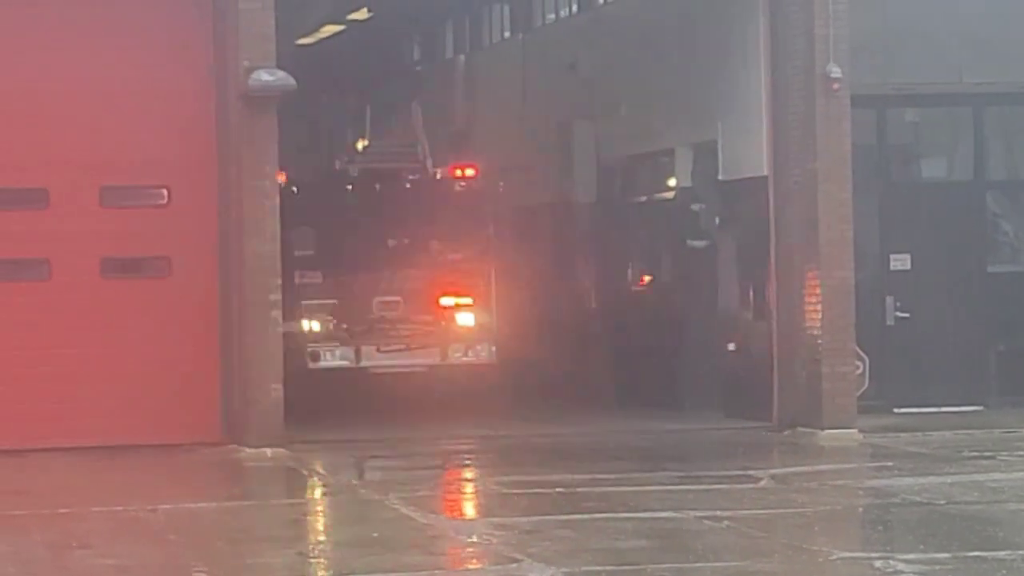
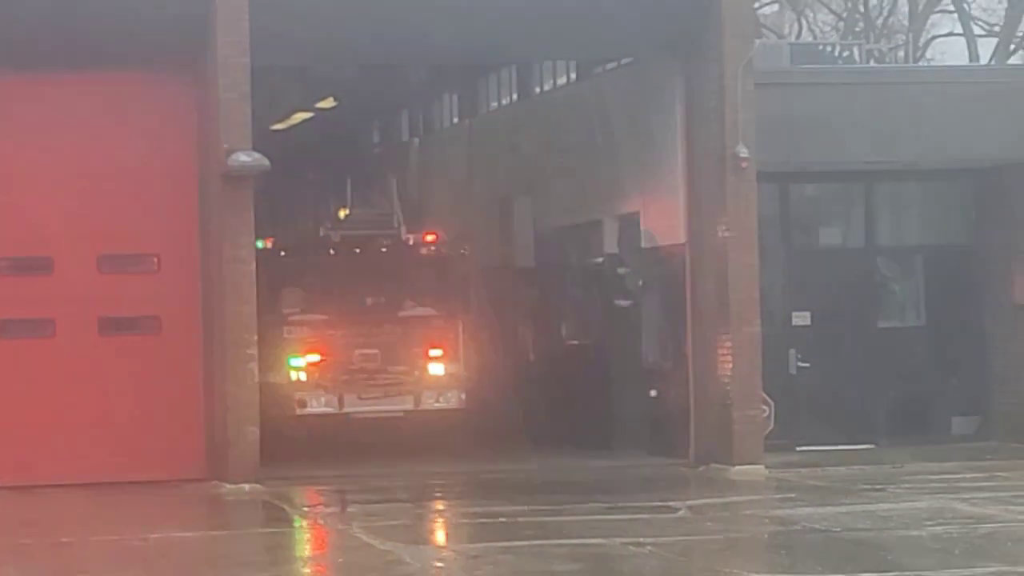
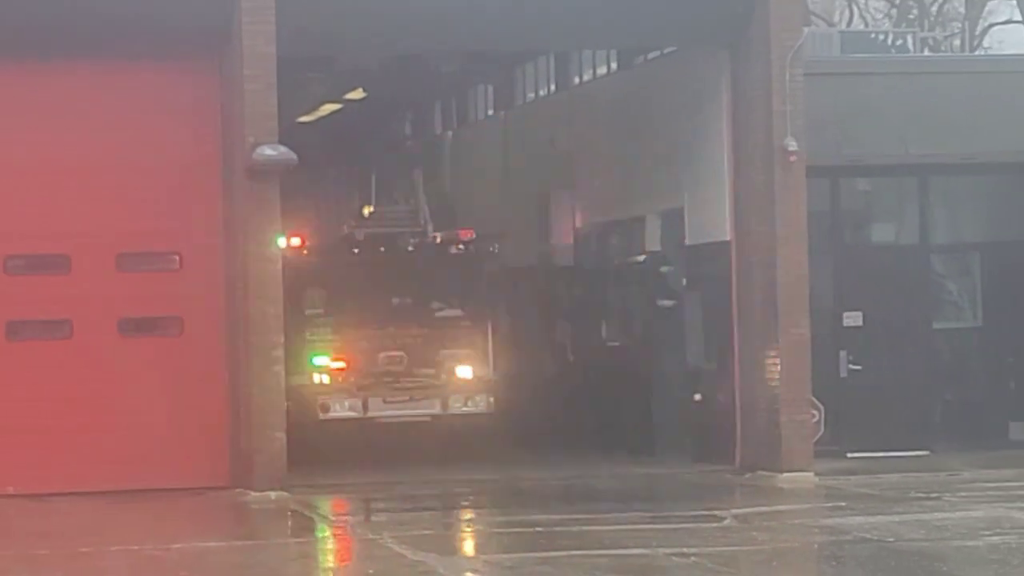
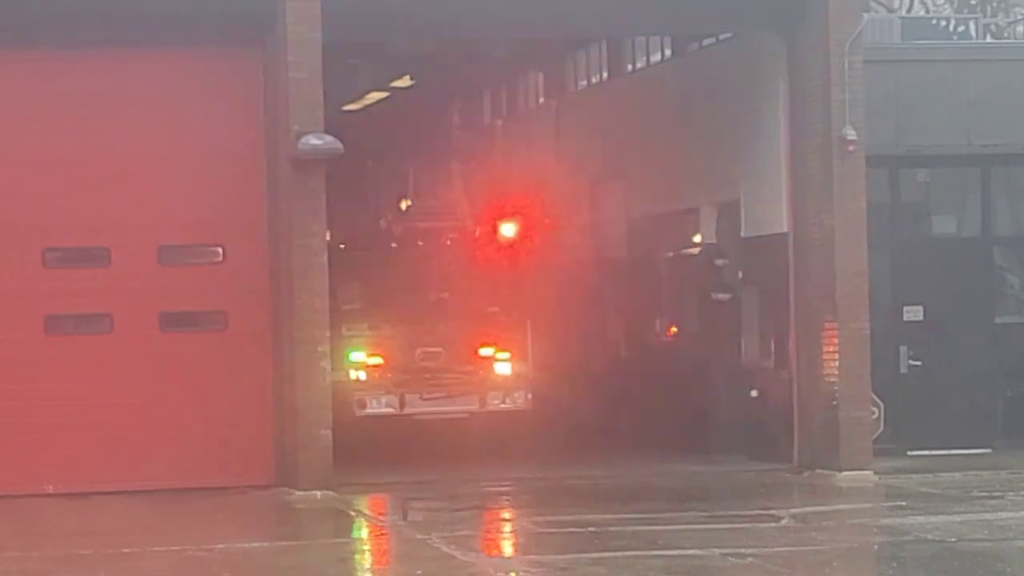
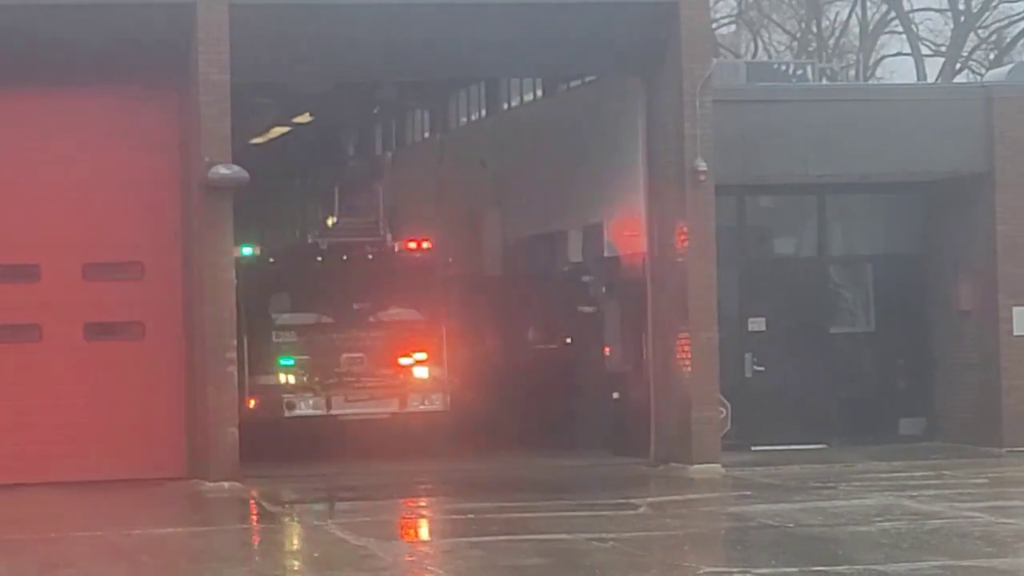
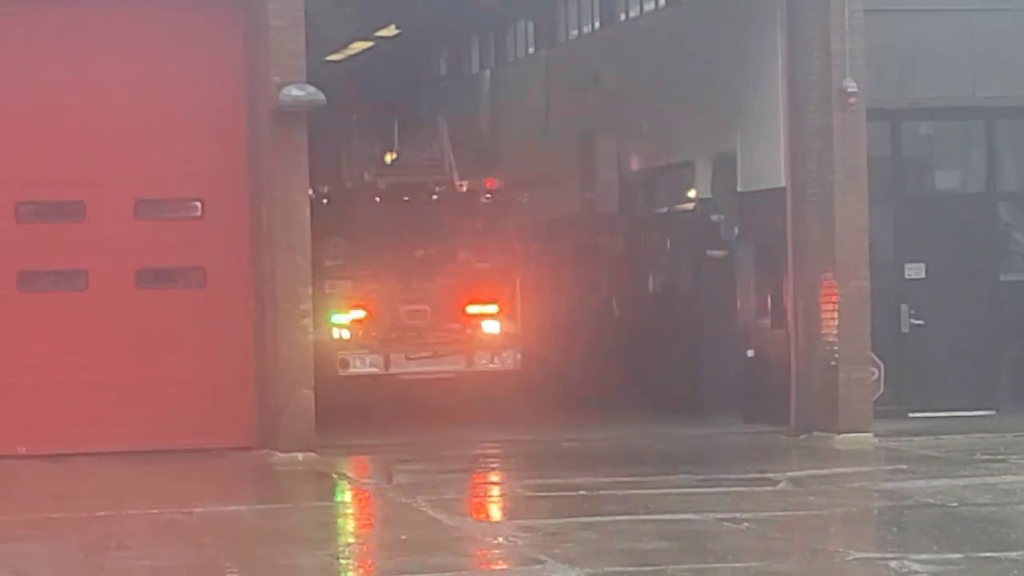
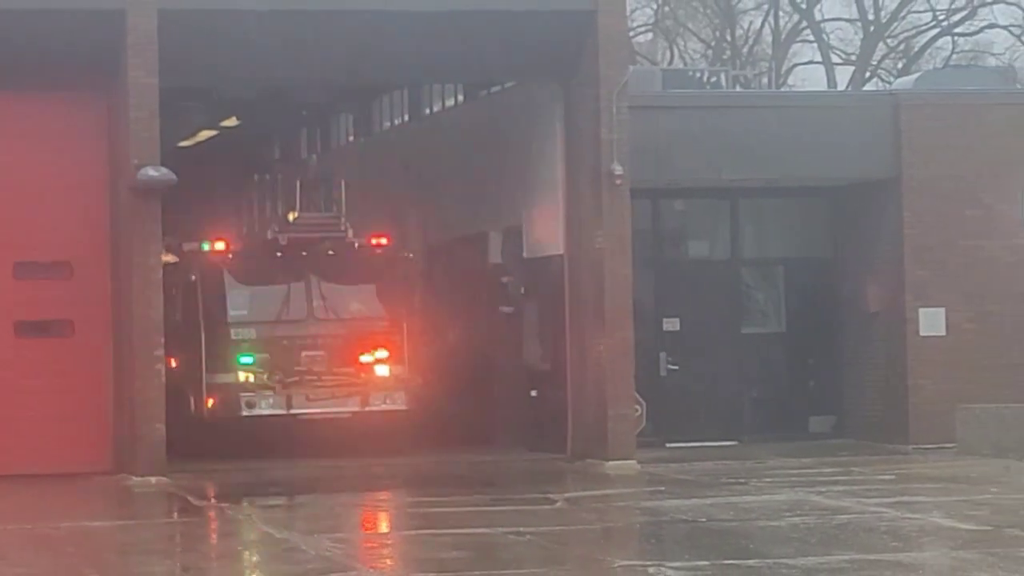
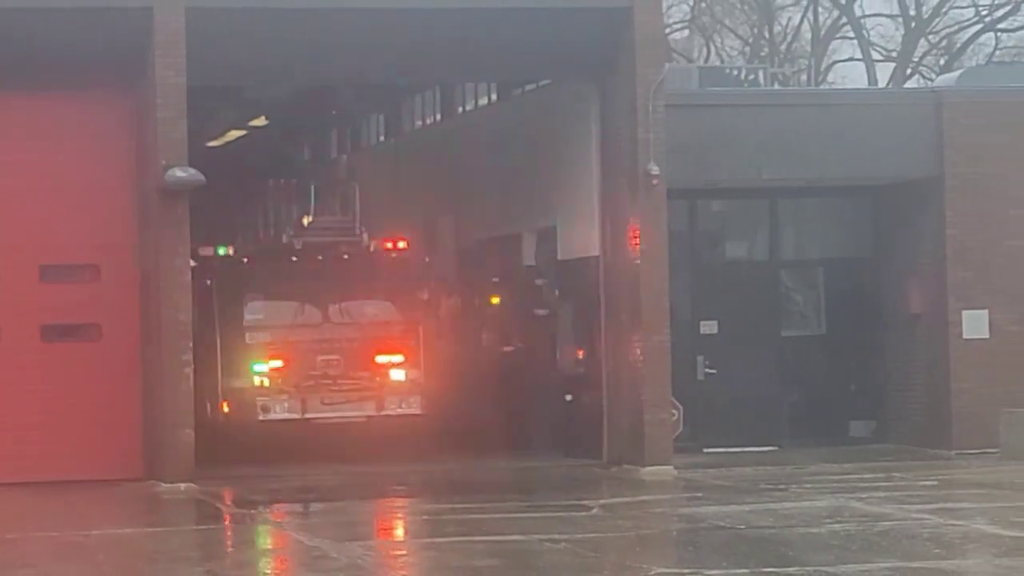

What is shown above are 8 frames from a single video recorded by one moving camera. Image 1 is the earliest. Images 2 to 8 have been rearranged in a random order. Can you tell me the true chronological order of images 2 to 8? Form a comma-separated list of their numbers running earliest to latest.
6, 4, 3, 2, 5, 8, 7
